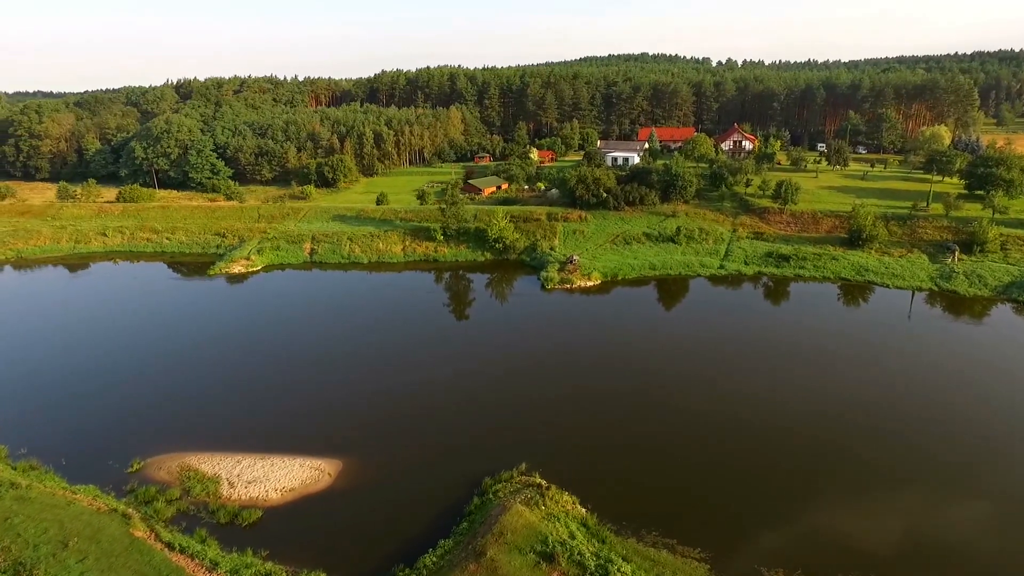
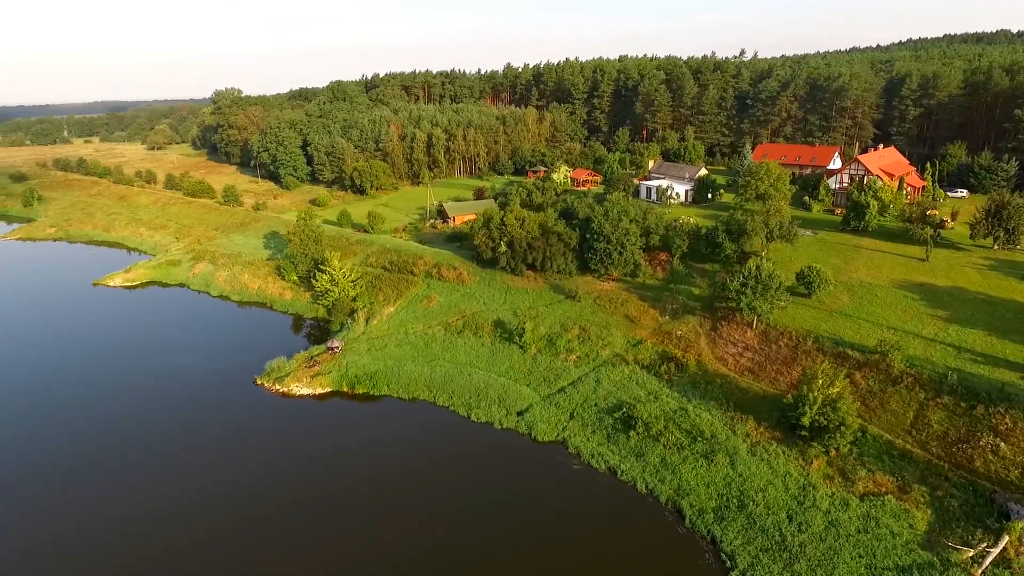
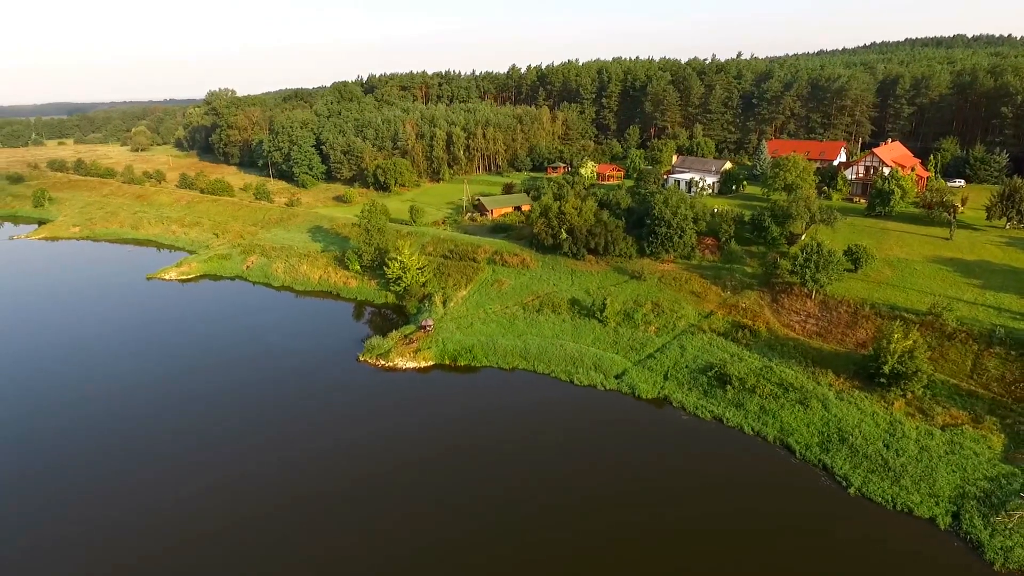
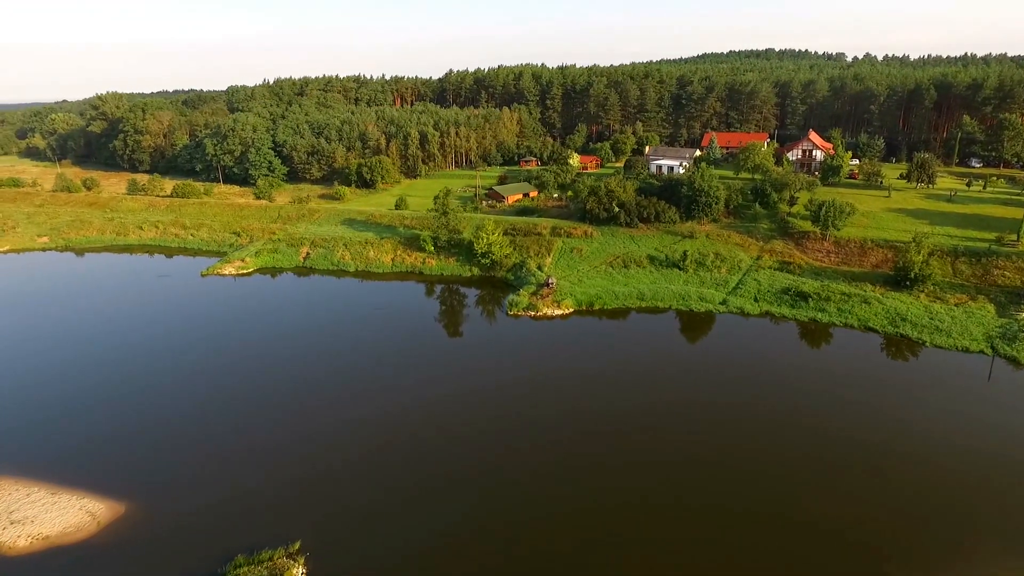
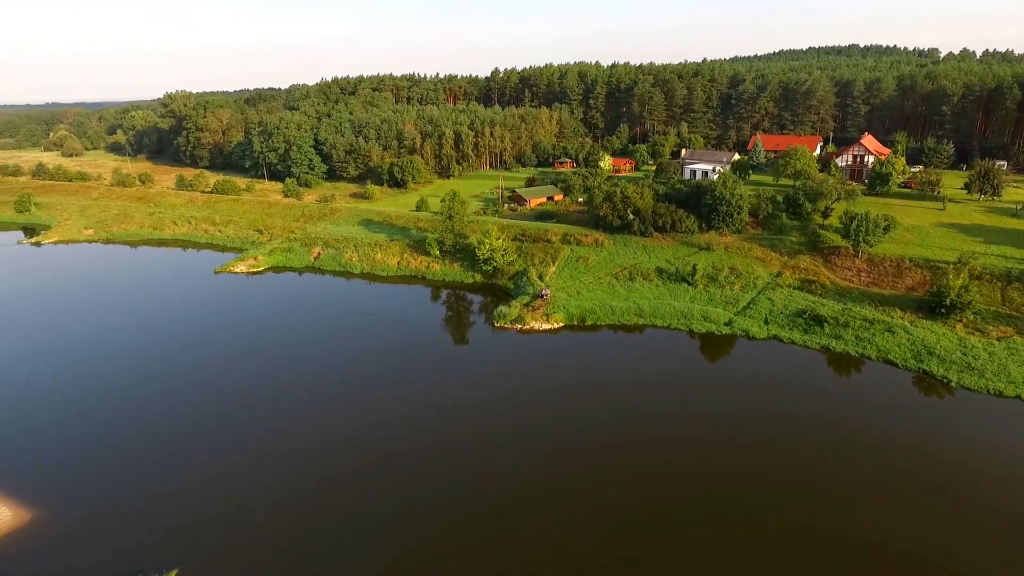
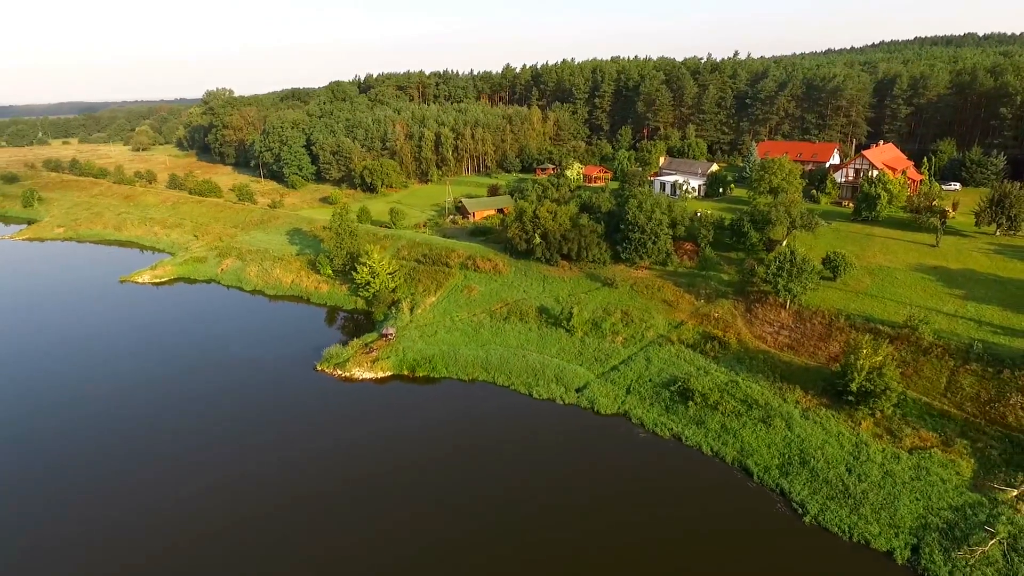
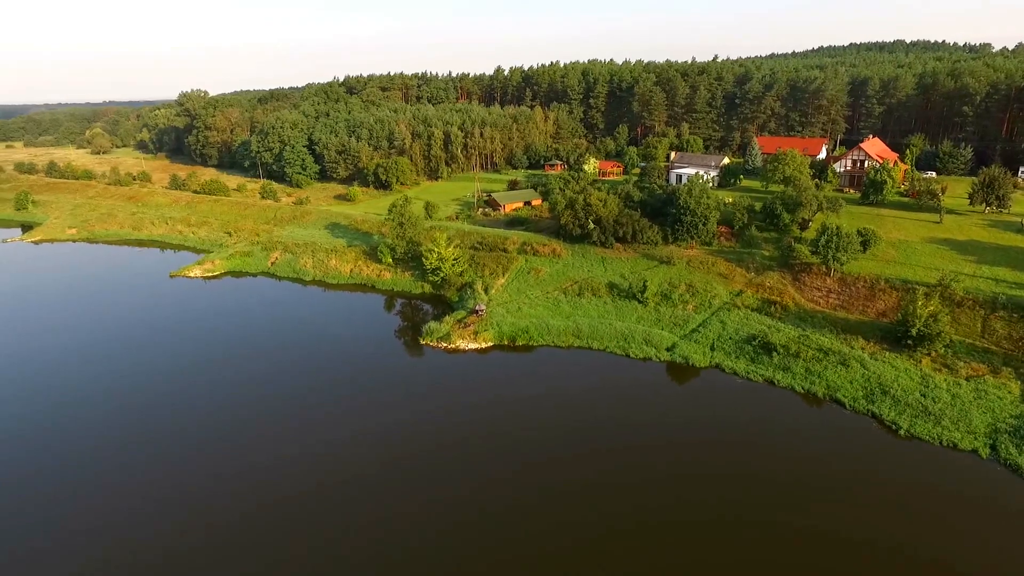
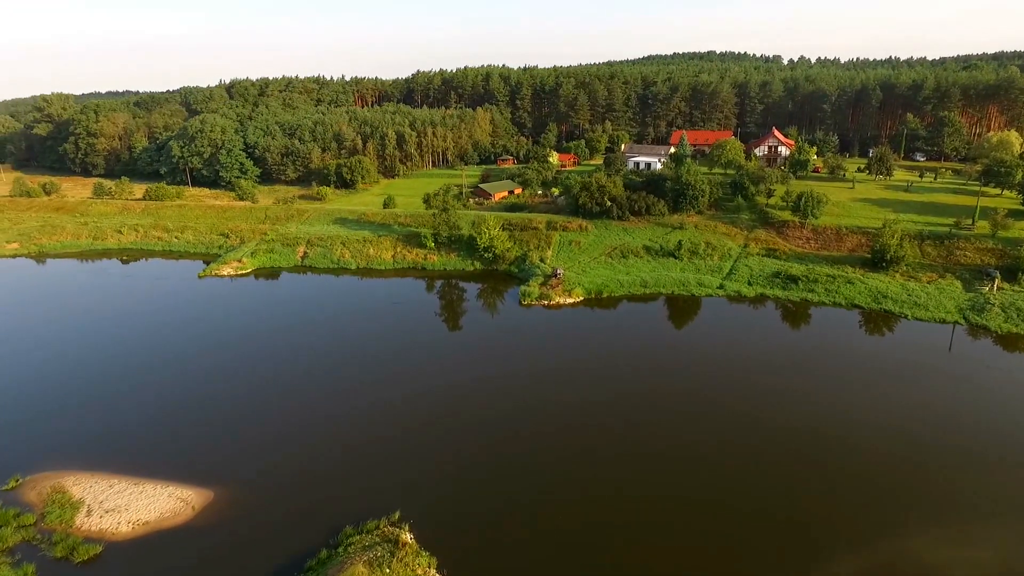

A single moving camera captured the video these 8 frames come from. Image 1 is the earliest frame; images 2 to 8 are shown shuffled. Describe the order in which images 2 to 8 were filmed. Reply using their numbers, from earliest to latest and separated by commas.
8, 4, 5, 7, 3, 6, 2
